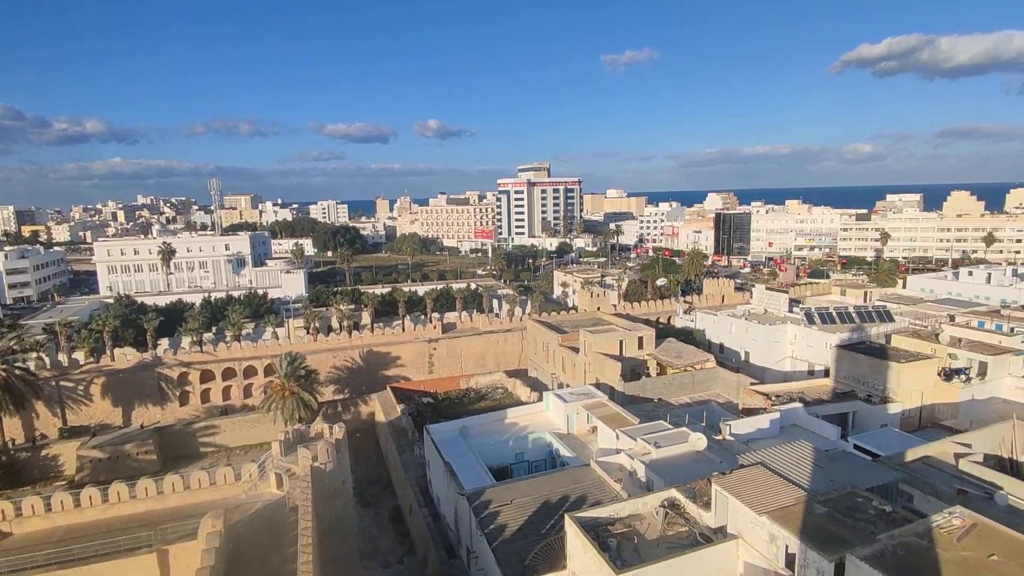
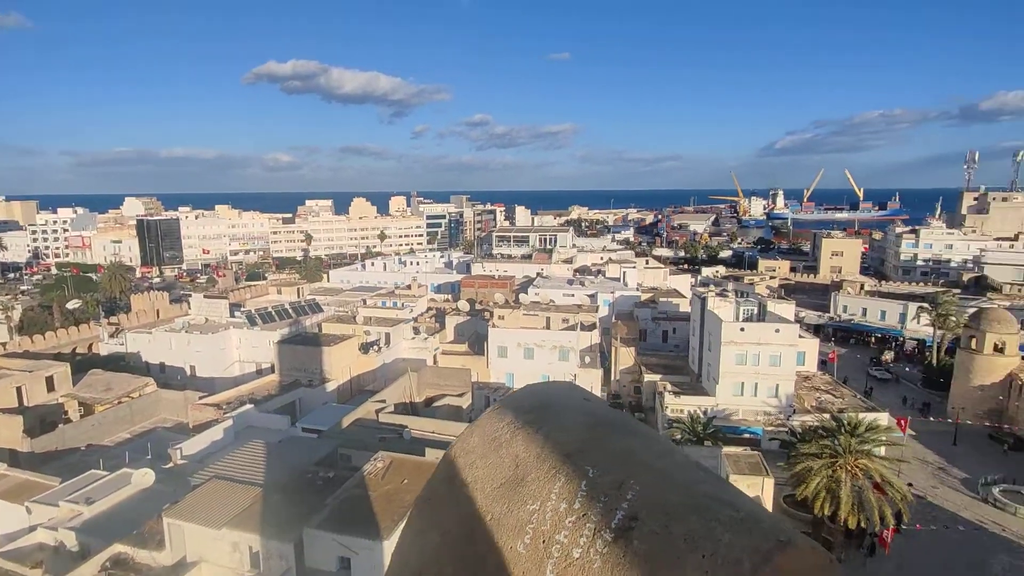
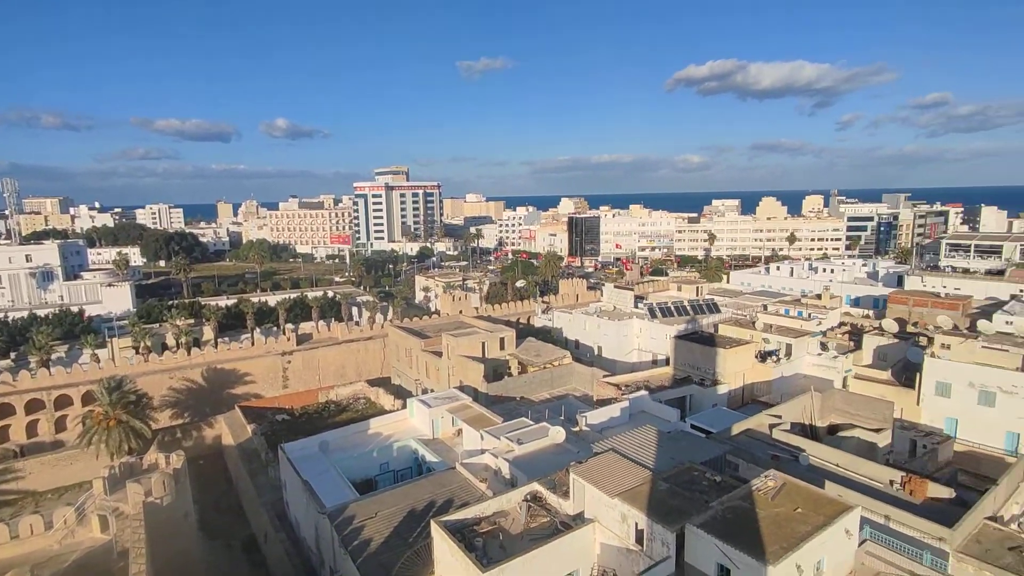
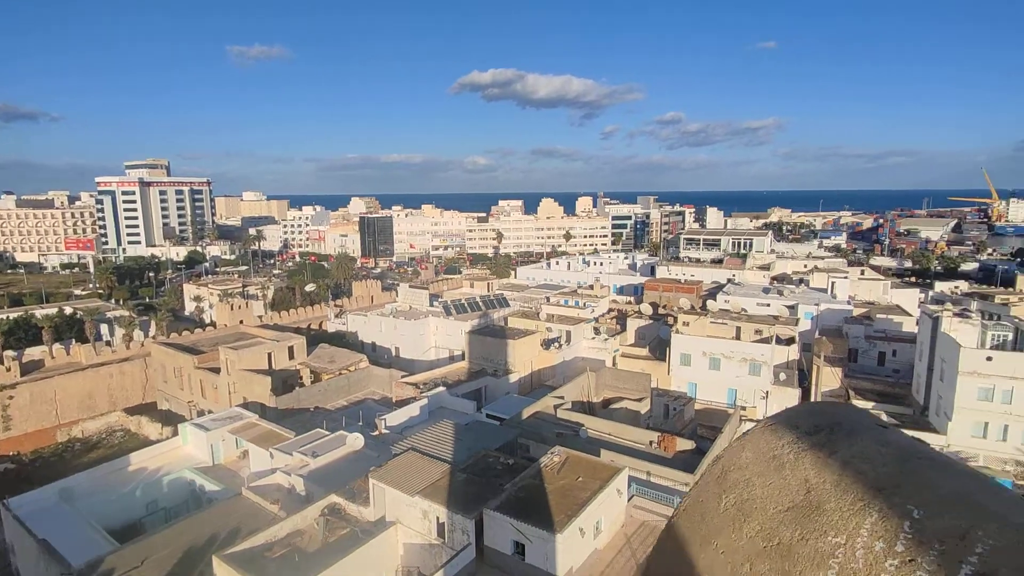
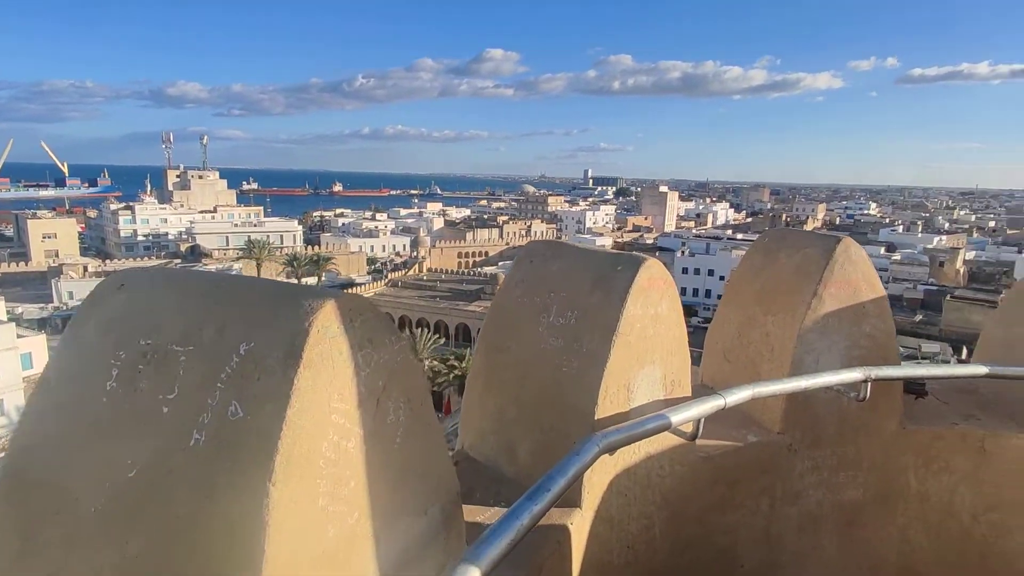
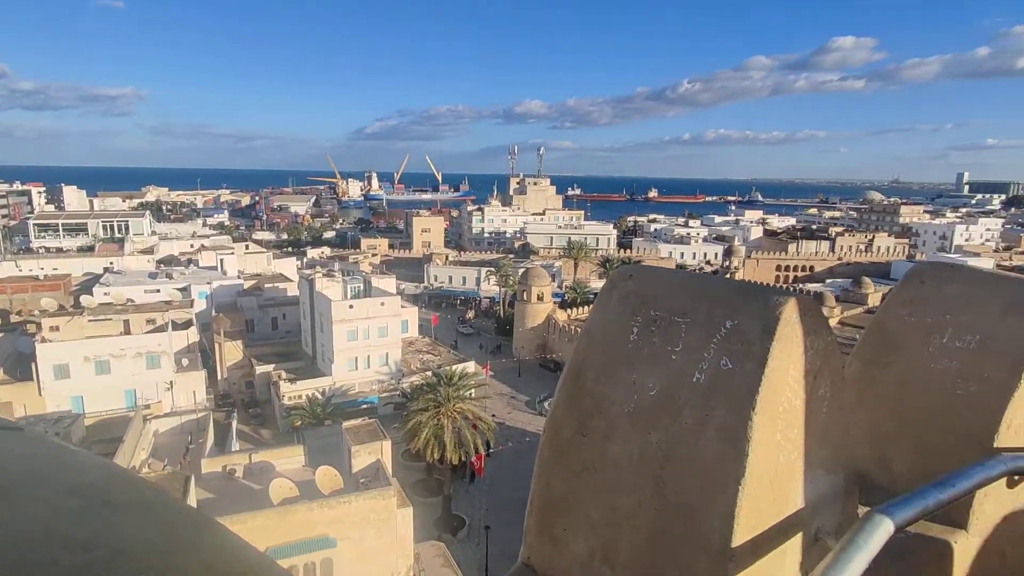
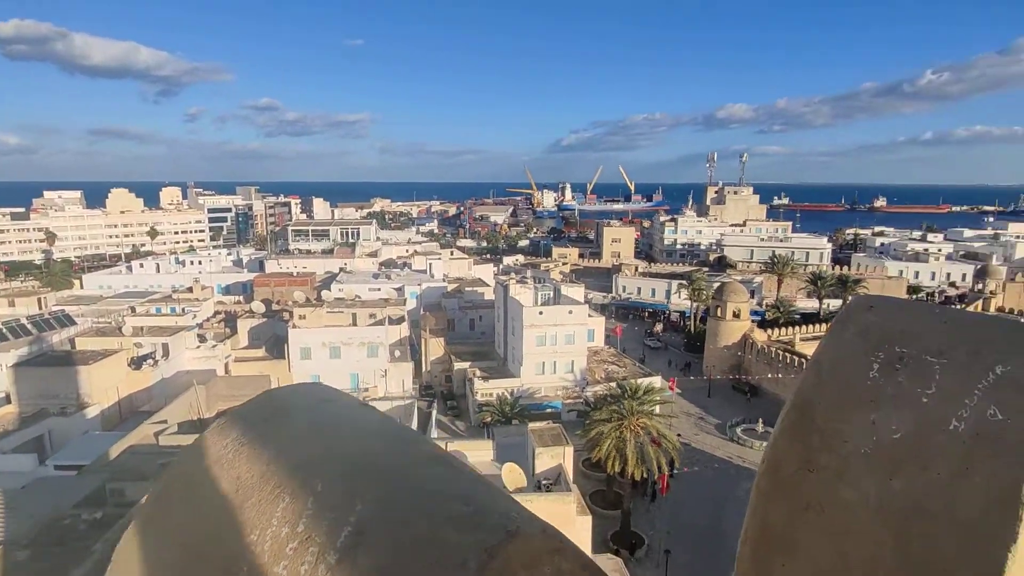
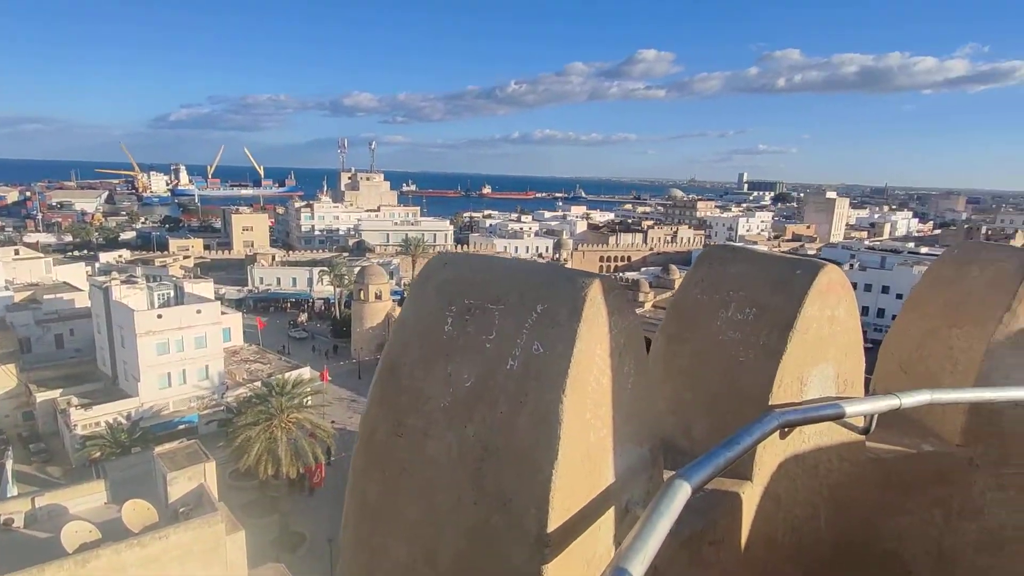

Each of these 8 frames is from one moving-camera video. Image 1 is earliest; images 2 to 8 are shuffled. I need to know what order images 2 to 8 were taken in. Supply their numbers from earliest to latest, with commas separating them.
3, 4, 2, 7, 6, 8, 5
